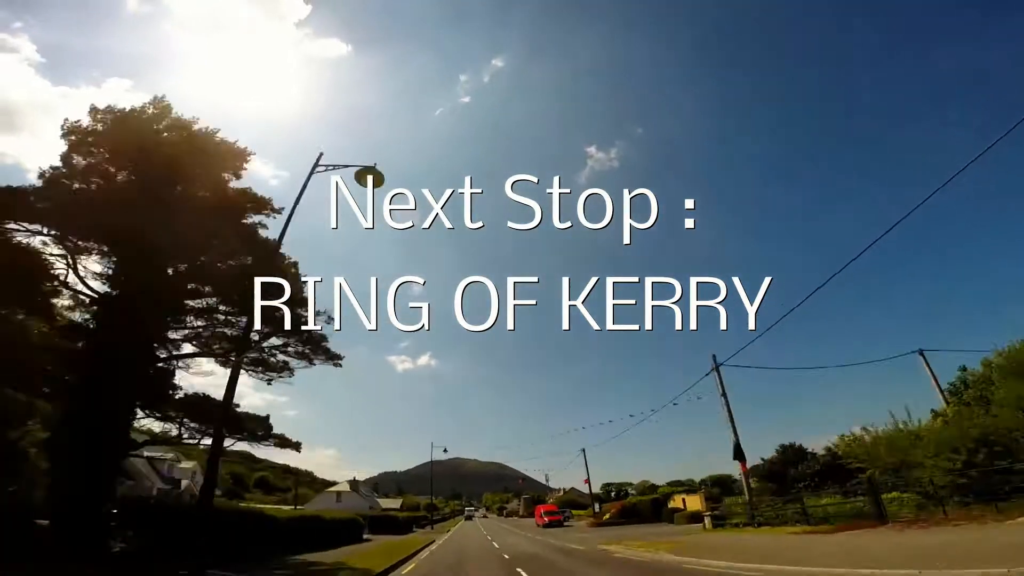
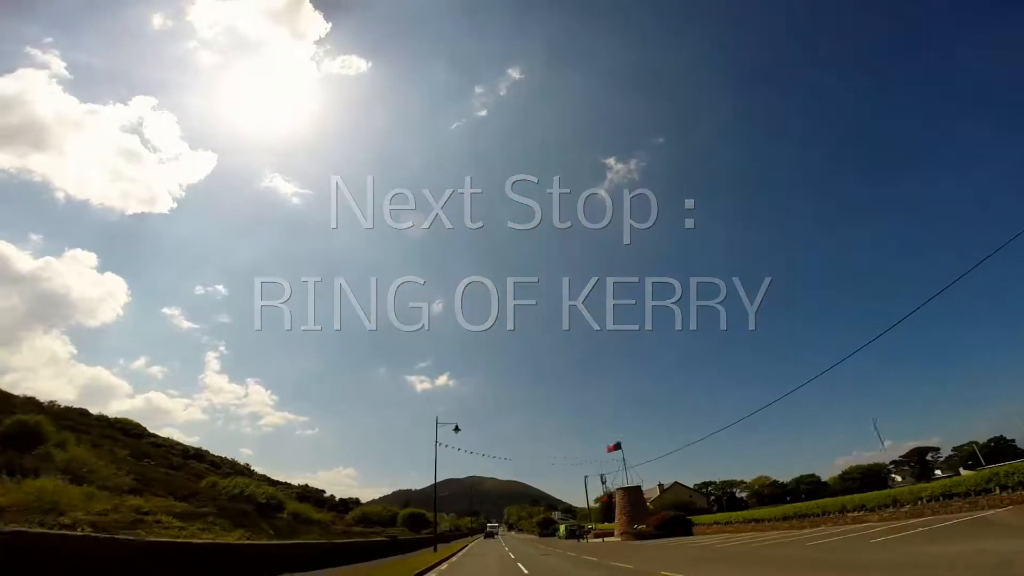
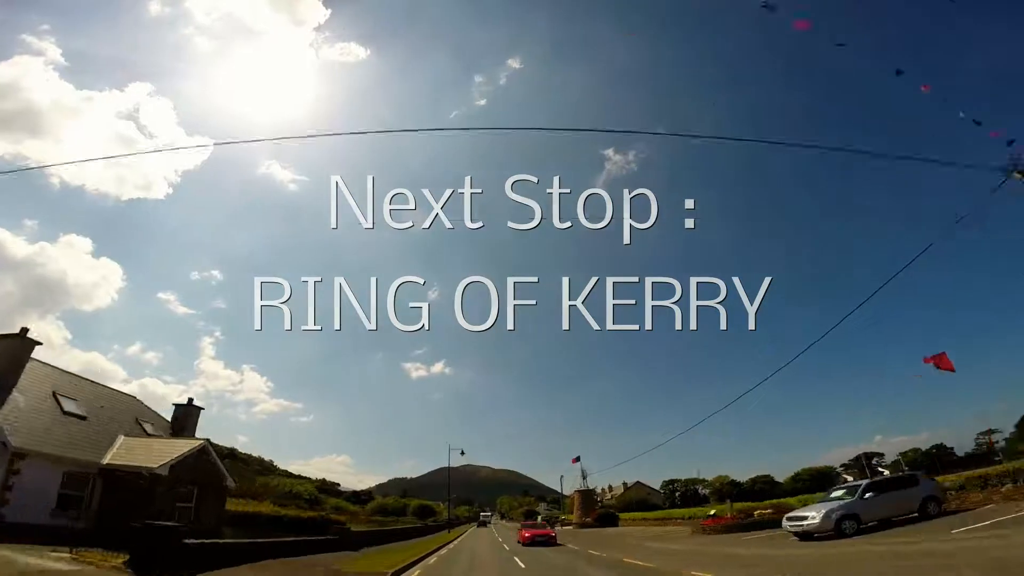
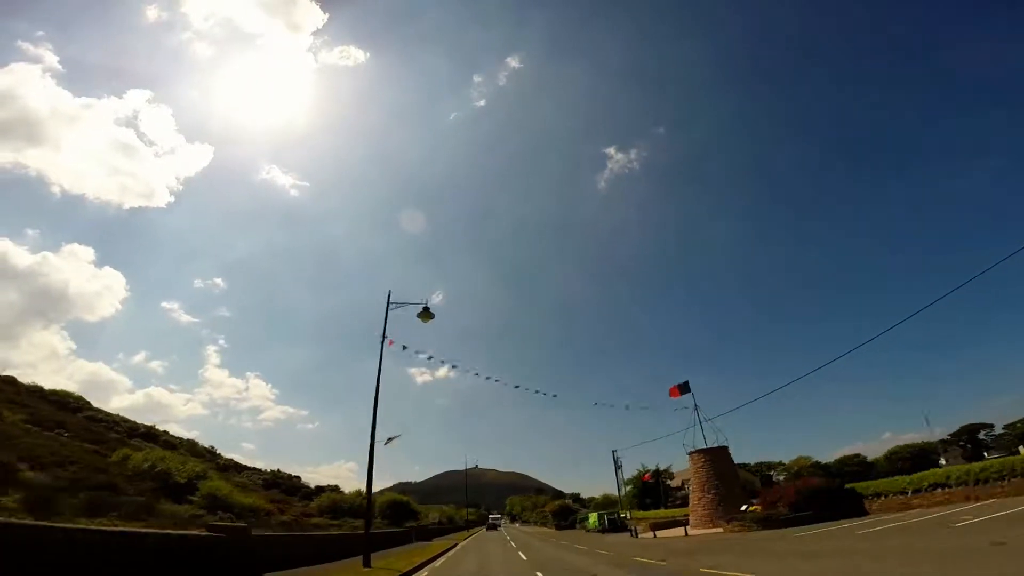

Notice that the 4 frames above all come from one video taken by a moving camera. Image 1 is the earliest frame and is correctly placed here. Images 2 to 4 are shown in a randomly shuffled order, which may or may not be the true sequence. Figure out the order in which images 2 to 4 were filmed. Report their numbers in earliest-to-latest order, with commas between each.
3, 2, 4
